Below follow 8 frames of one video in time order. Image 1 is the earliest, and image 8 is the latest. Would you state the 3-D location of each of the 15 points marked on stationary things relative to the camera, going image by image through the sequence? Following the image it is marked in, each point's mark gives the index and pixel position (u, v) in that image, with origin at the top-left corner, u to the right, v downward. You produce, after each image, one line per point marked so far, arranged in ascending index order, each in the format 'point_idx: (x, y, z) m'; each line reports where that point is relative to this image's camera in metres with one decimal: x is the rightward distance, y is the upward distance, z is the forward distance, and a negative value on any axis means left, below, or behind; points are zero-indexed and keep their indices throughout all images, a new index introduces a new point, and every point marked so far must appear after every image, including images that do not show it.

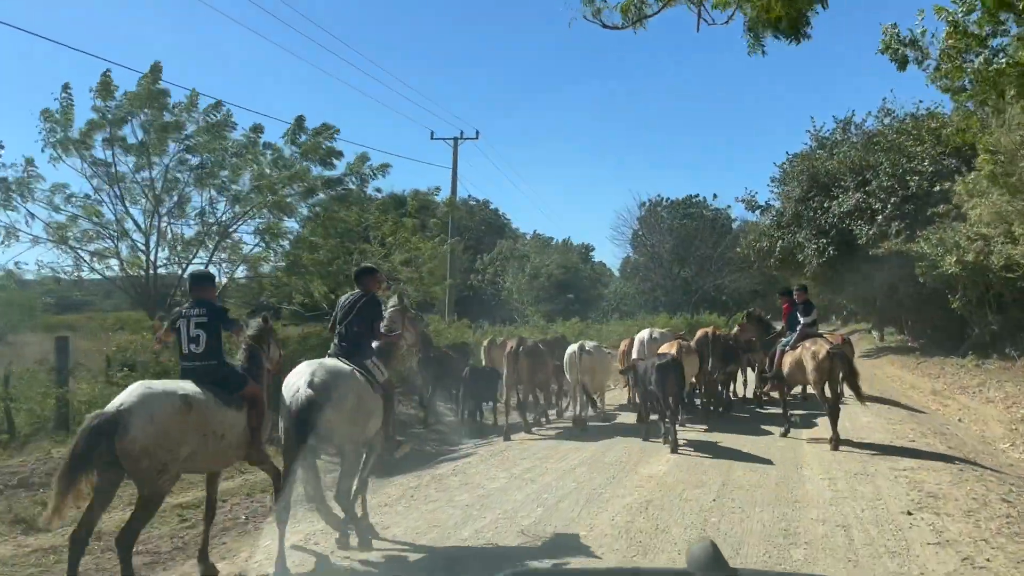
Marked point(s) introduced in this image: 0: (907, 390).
0: (+8.6, -2.2, +18.7) m
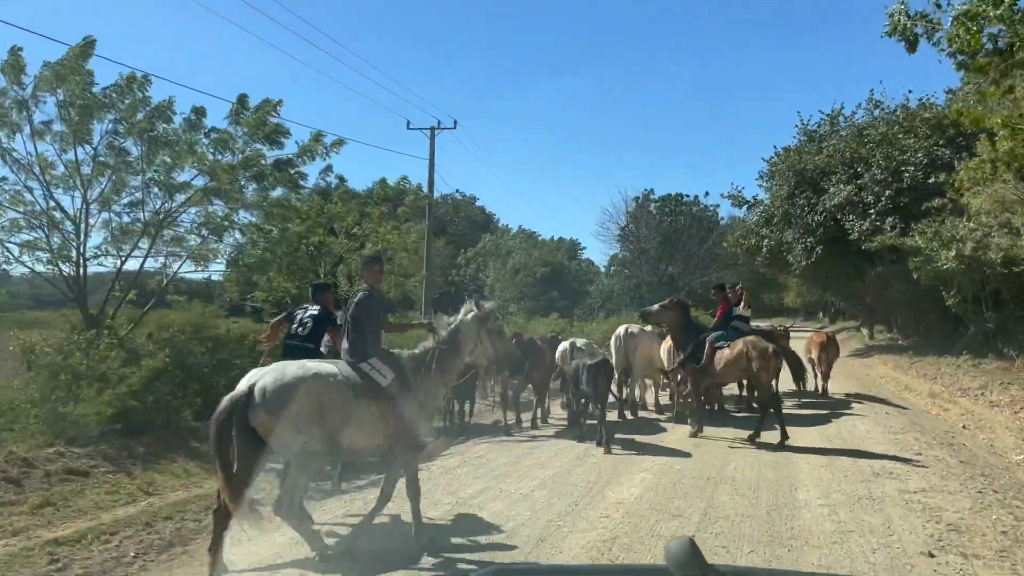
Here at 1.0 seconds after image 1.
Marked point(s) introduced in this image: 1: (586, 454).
0: (+8.0, -2.1, +17.7) m
1: (+0.8, -1.7, +8.8) m
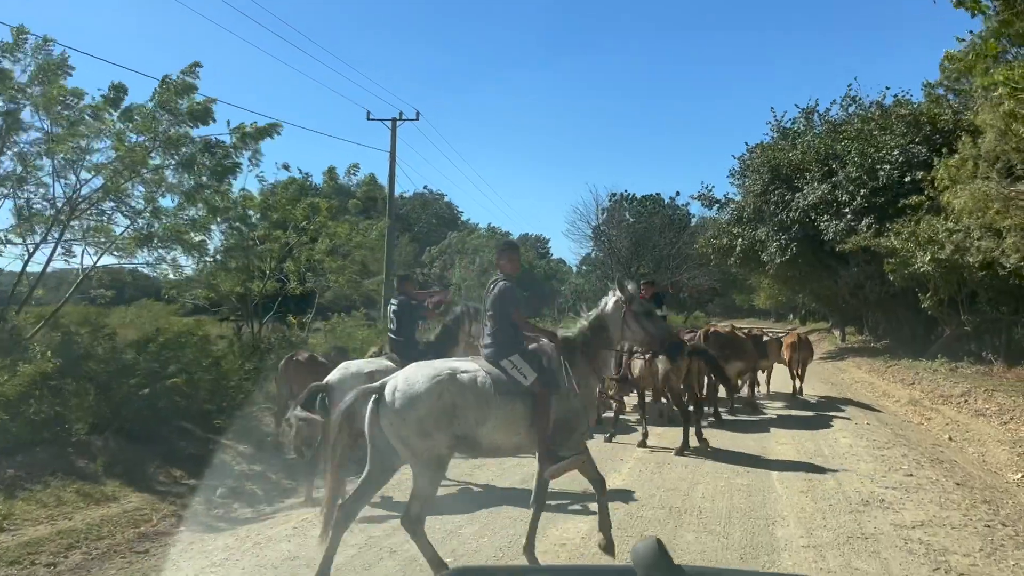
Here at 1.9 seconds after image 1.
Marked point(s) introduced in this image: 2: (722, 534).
0: (+7.2, -2.1, +16.8) m
1: (+0.2, -1.6, +7.7) m
2: (+1.3, -1.5, +5.4) m
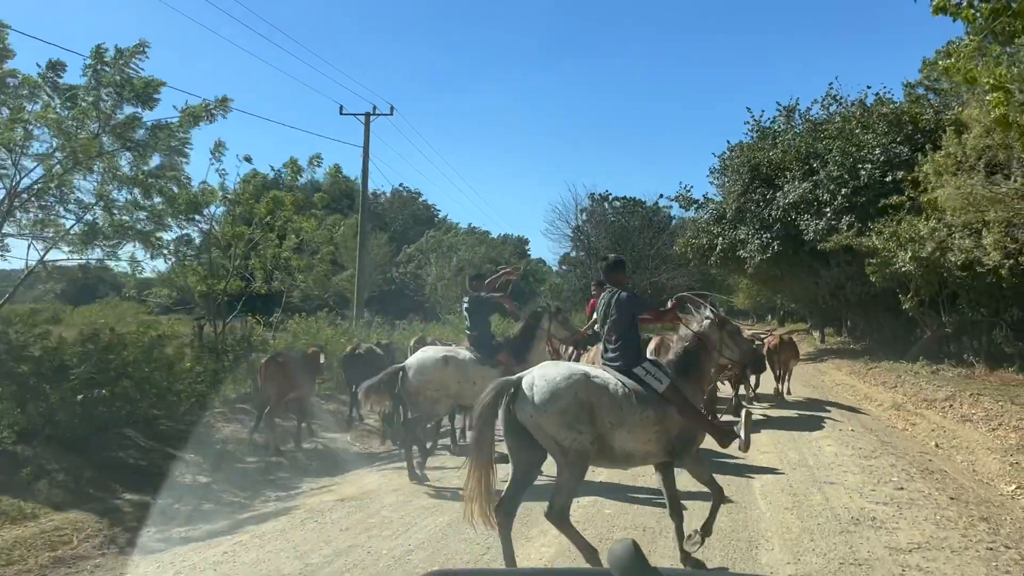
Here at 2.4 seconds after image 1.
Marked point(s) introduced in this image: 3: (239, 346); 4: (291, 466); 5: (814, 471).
0: (+6.7, -2.1, +16.4) m
1: (-0.1, -1.6, +7.1) m
2: (+1.1, -1.5, +4.9) m
3: (-3.9, -0.8, +12.3) m
4: (-2.5, -1.9, +9.6) m
5: (+2.8, -1.7, +8.0) m
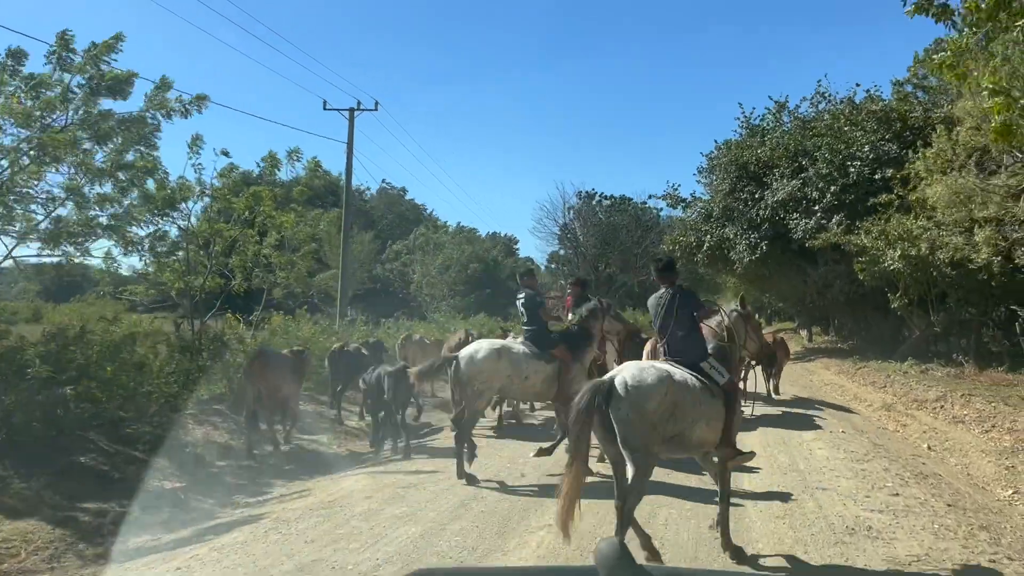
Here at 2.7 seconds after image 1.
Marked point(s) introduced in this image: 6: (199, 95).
0: (+6.4, -2.1, +16.2) m
1: (-0.2, -1.6, +6.8) m
2: (+0.9, -1.5, +4.6) m
3: (-4.1, -0.8, +11.9) m
4: (-2.7, -1.9, +9.3) m
5: (+2.6, -1.7, +7.8) m
6: (-4.1, +2.5, +11.3) m
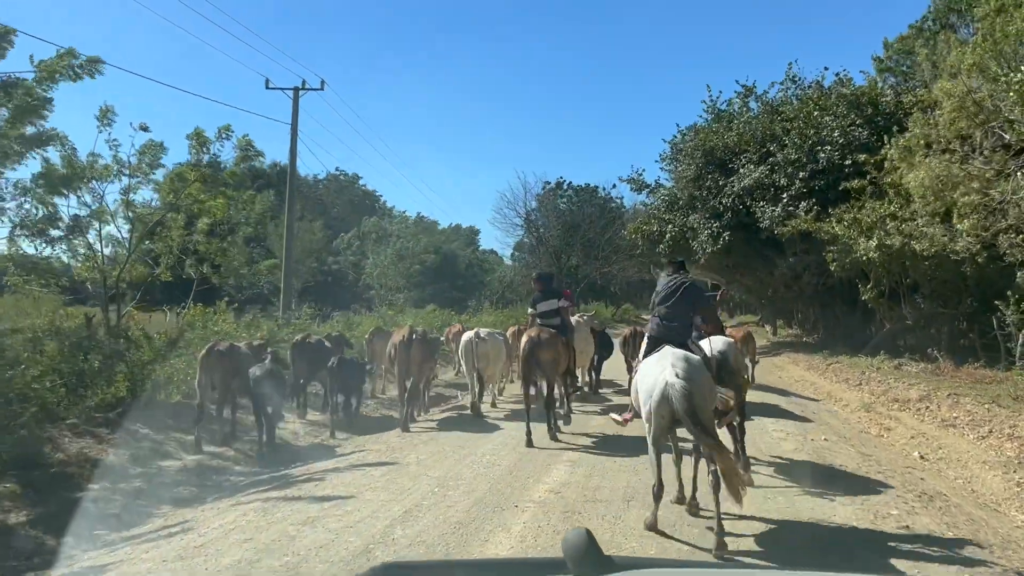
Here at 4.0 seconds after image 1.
0: (+5.5, -1.9, +15.1) m
1: (-0.7, -1.5, +5.4) m
2: (+0.5, -1.5, +3.2) m
3: (-4.8, -0.6, +10.4) m
4: (-3.3, -1.8, +7.8) m
5: (+2.1, -1.6, +6.5) m
6: (-4.8, +2.6, +9.7) m
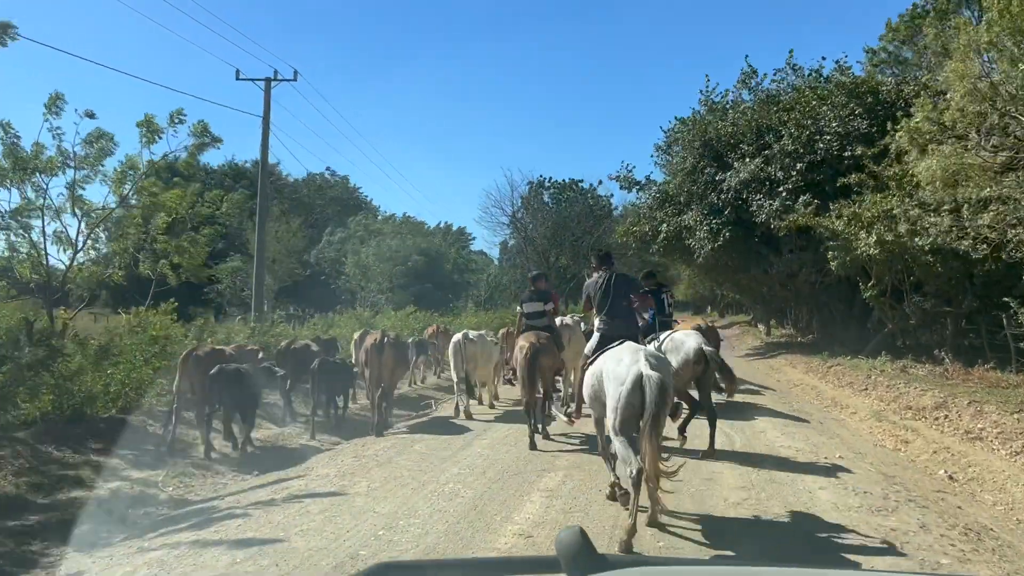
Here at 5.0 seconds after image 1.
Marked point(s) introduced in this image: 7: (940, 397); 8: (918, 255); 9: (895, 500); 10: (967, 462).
0: (+5.1, -1.9, +14.0) m
1: (-0.9, -1.5, +4.3) m
2: (+0.3, -1.4, +2.1) m
3: (-5.1, -0.7, +9.1) m
4: (-3.5, -1.8, +6.6) m
5: (+1.9, -1.6, +5.4) m
6: (-5.1, +2.6, +8.5) m
7: (+6.1, -1.6, +12.4) m
8: (+8.4, +0.7, +18.0) m
9: (+2.9, -1.6, +6.5) m
10: (+4.5, -1.7, +8.5) m
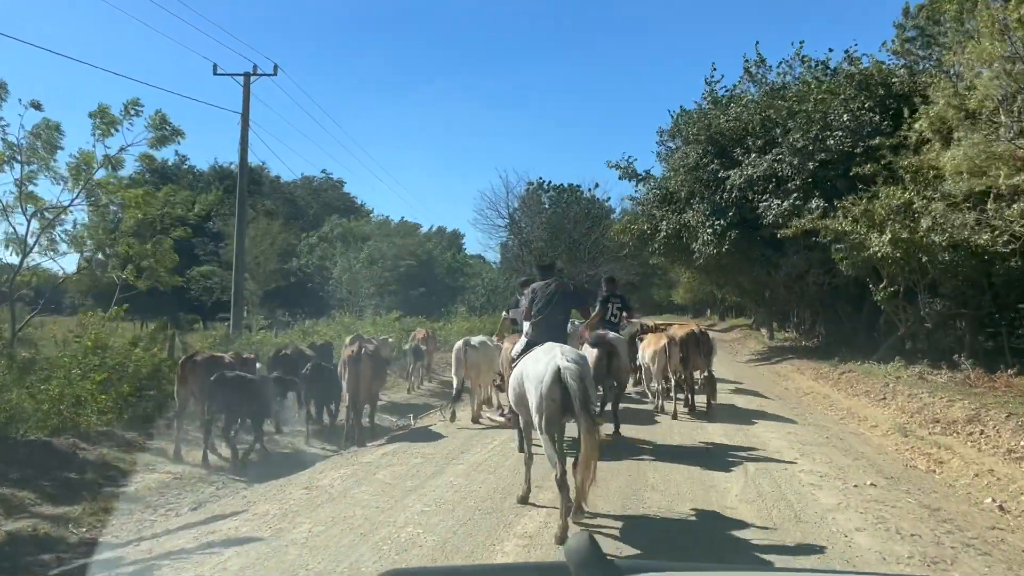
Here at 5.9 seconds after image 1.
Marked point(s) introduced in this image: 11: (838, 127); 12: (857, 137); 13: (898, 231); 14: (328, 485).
0: (+5.0, -1.9, +12.8) m
1: (-1.1, -1.5, +3.1) m
2: (+0.2, -1.4, +0.9) m
3: (-5.3, -0.7, +8.0) m
4: (-3.7, -1.8, +5.4) m
5: (+1.7, -1.6, +4.2) m
6: (-5.3, +2.6, +7.4) m
7: (+5.9, -1.6, +11.2) m
8: (+8.2, +0.7, +16.8) m
9: (+2.7, -1.6, +5.4) m
10: (+4.3, -1.7, +7.4) m
11: (+7.5, +3.8, +20.0) m
12: (+7.9, +3.5, +19.7) m
13: (+7.5, +1.1, +16.8) m
14: (-1.5, -1.6, +7.1) m
